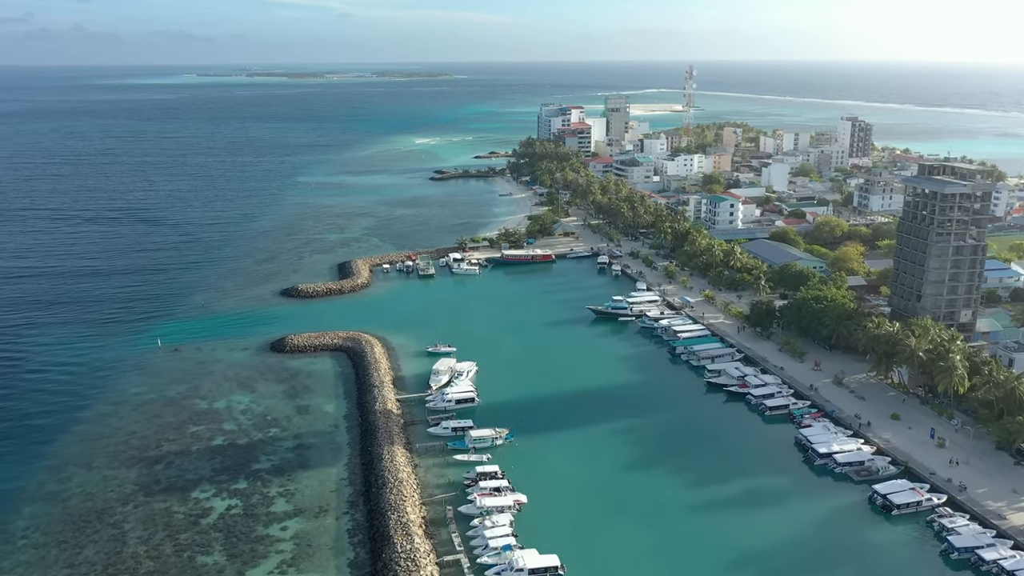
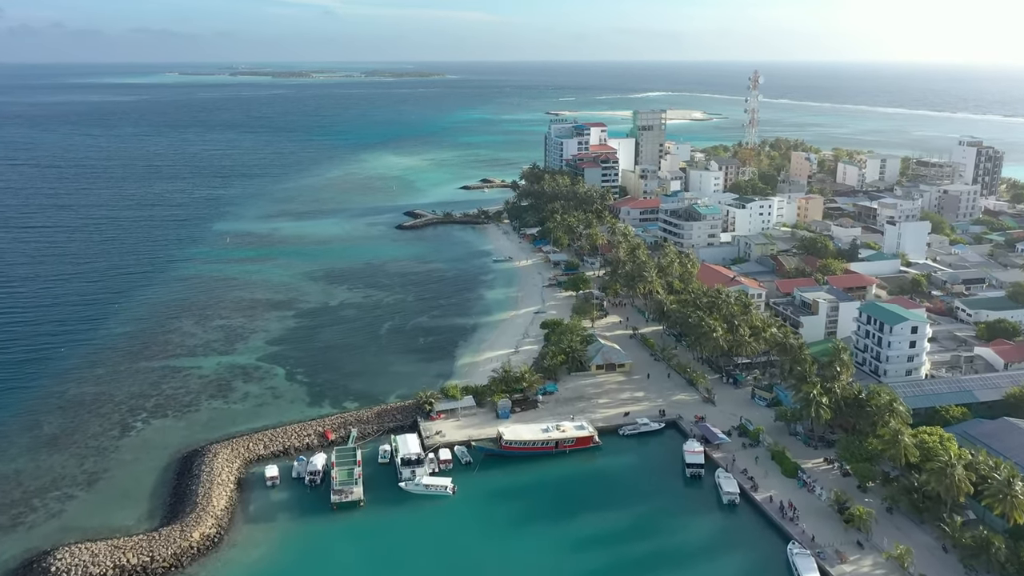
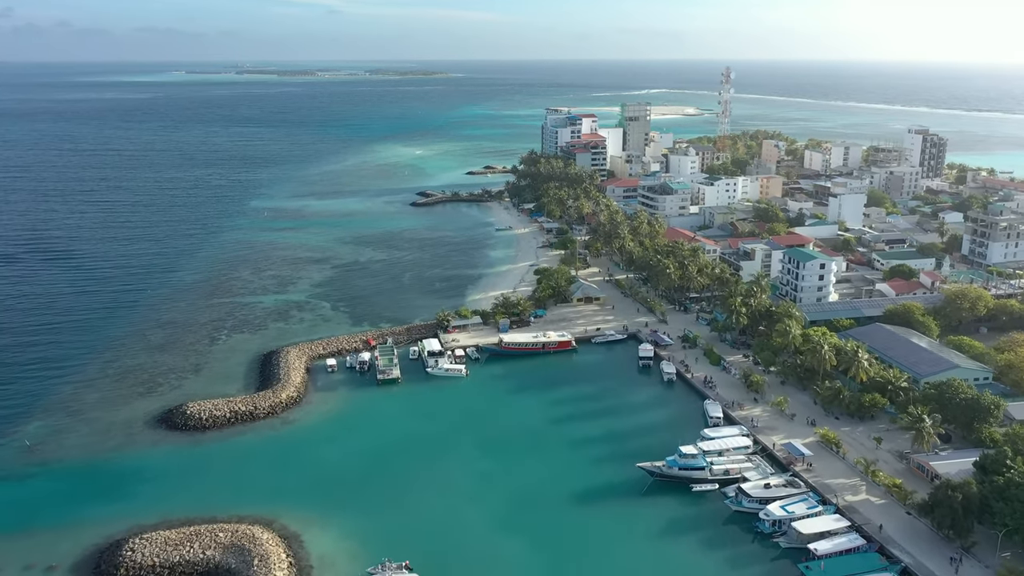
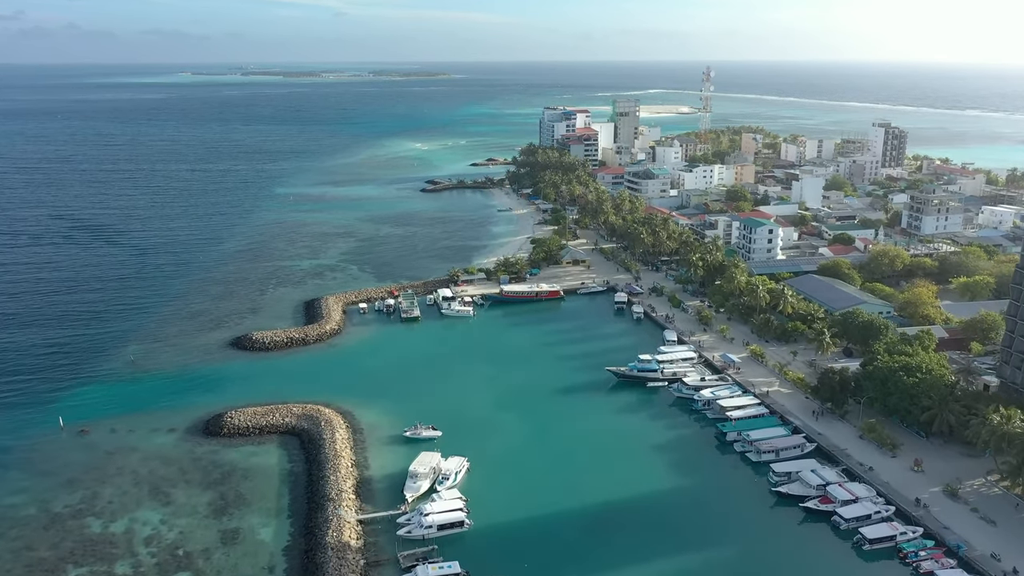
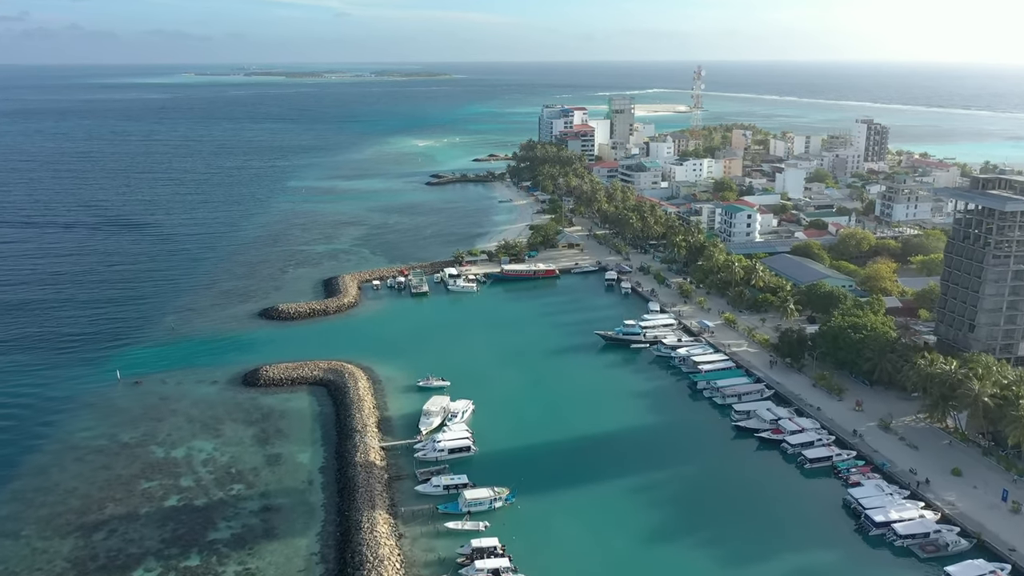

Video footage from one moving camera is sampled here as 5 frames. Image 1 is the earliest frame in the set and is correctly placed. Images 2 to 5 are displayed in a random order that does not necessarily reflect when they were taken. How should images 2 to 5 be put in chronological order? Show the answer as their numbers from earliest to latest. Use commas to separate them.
5, 4, 3, 2
